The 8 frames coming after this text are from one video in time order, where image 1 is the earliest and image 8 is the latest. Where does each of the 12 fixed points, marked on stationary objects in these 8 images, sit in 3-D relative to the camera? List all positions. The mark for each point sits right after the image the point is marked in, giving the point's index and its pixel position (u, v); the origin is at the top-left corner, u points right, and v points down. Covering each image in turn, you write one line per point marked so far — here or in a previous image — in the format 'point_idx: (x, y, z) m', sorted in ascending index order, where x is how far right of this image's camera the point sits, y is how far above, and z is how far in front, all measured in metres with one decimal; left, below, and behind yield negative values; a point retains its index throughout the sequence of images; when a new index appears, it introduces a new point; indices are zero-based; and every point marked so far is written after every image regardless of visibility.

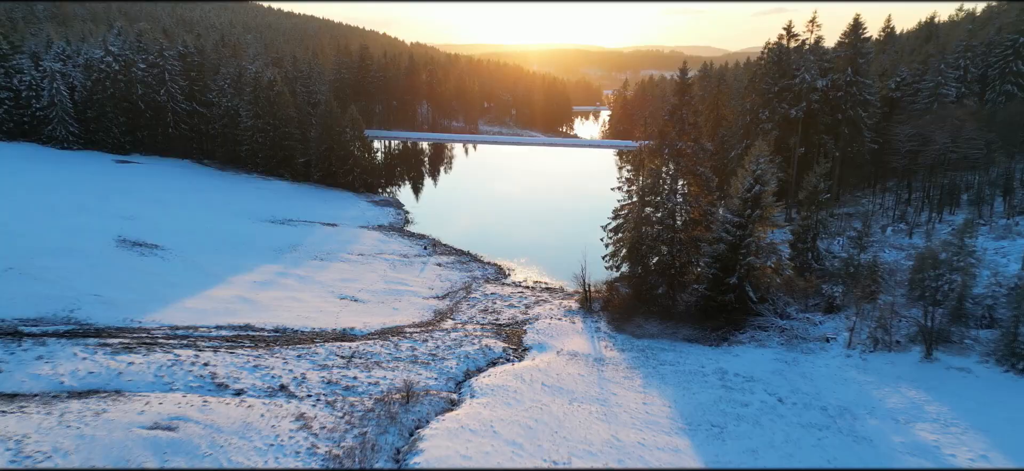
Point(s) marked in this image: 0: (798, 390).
0: (+5.3, -2.8, +14.8) m
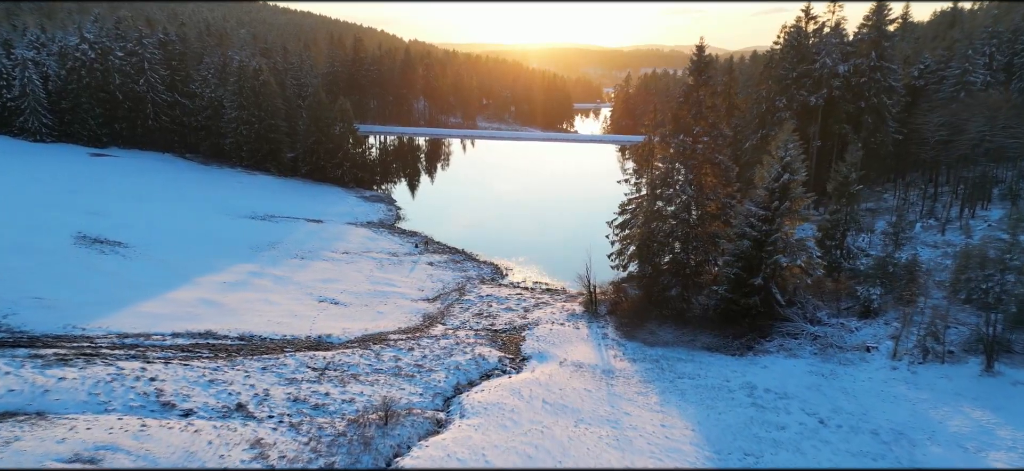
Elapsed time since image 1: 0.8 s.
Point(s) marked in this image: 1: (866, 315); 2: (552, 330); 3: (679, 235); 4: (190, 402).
0: (+5.2, -2.8, +12.7) m
1: (+7.4, -1.7, +16.8) m
2: (+0.9, -2.1, +18.1) m
3: (+3.9, 0.0, +18.7) m
4: (-5.0, -2.6, +12.4) m
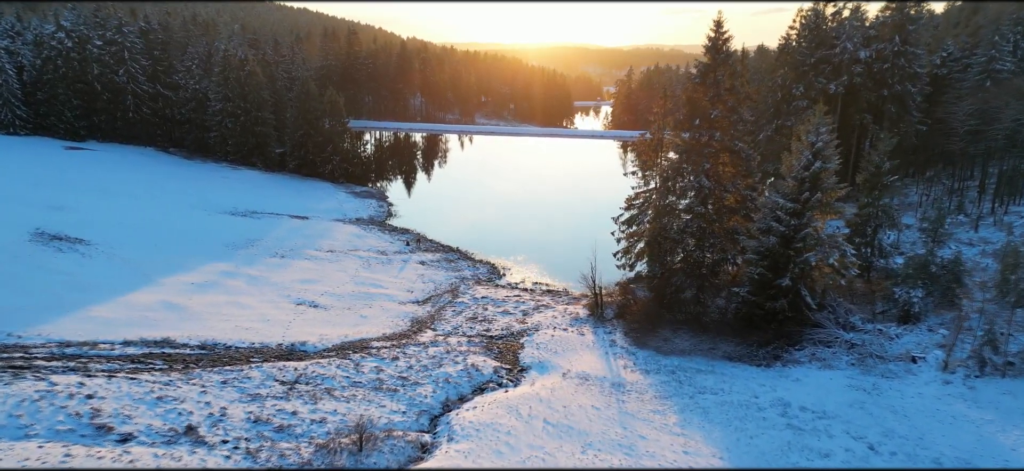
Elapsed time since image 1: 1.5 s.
0: (+5.2, -2.7, +10.9) m
1: (+7.4, -1.6, +15.0) m
2: (+0.9, -2.1, +16.3) m
3: (+3.8, +0.1, +16.9) m
4: (-5.0, -2.5, +10.6) m
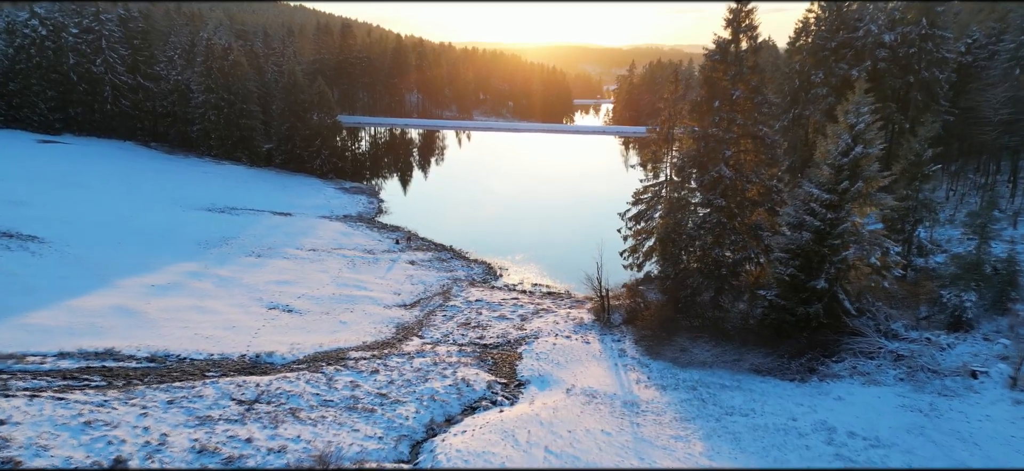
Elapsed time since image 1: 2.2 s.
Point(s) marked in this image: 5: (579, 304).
0: (+5.1, -2.6, +9.0) m
1: (+7.3, -1.5, +13.2) m
2: (+0.8, -2.0, +14.5) m
3: (+3.8, +0.2, +15.0) m
4: (-5.1, -2.4, +8.7) m
5: (+1.5, -1.6, +18.2) m
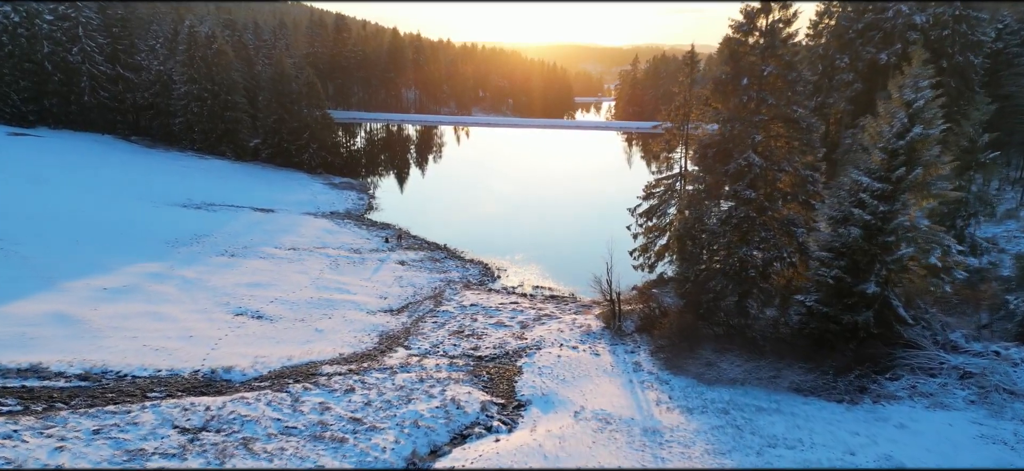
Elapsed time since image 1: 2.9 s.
0: (+5.1, -2.5, +7.2) m
1: (+7.3, -1.5, +11.3) m
2: (+0.8, -1.9, +12.6) m
3: (+3.8, +0.2, +13.2) m
4: (-5.1, -2.4, +6.9) m
5: (+1.5, -1.5, +16.3) m
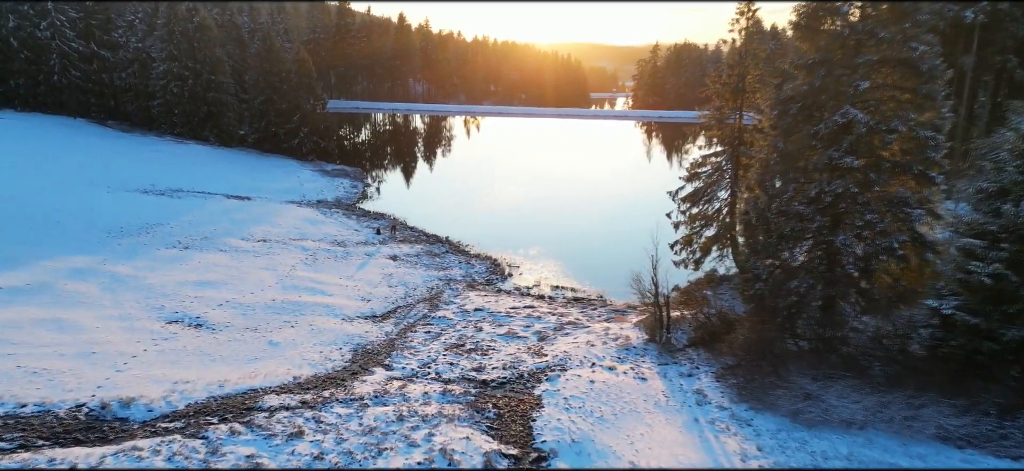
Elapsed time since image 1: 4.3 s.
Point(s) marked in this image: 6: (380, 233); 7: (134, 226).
0: (+5.2, -2.3, +3.8) m
1: (+7.5, -1.3, +7.9) m
2: (+1.0, -1.7, +9.3) m
3: (+3.9, +0.4, +9.8) m
4: (-5.0, -2.1, +3.6) m
5: (+1.7, -1.3, +13.0) m
6: (-3.1, +0.1, +18.5) m
7: (-7.6, +0.2, +16.2) m
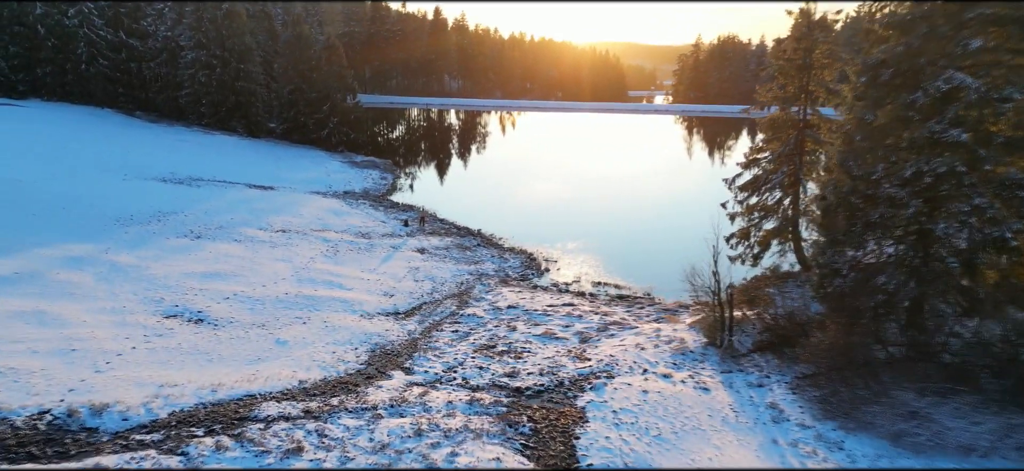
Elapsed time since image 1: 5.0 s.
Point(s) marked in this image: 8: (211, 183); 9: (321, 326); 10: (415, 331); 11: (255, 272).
0: (+5.3, -2.2, +2.2) m
1: (+7.8, -1.2, +6.2) m
2: (+1.3, -1.6, +7.9) m
3: (+4.4, +0.6, +8.3) m
4: (-4.9, -1.9, +2.5) m
5: (+2.3, -1.1, +11.6) m
6: (-2.2, +0.2, +17.3) m
7: (-6.9, +0.4, +15.2) m
8: (-7.3, +1.3, +19.5) m
9: (-2.4, -1.1, +10.1) m
10: (-1.3, -1.2, +10.4) m
11: (-3.9, -0.5, +12.2) m
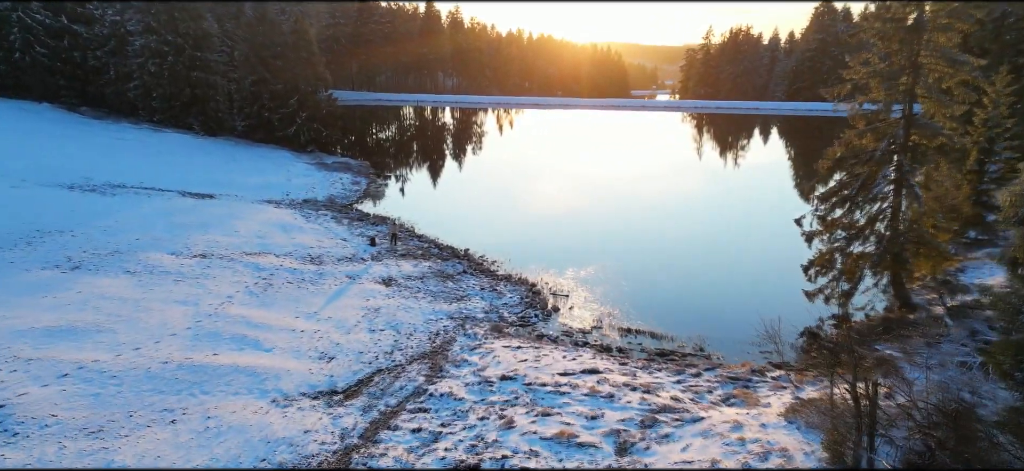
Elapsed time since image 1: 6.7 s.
0: (+5.3, -2.5, -1.6) m
1: (+7.7, -1.5, +2.4) m
2: (+1.3, -1.9, +4.1) m
3: (+4.3, +0.2, +4.5) m
4: (-4.9, -2.3, -1.3) m
5: (+2.3, -1.5, +7.7) m
6: (-2.3, -0.1, +13.5) m
7: (-7.0, 0.0, +11.4) m
8: (-7.4, +0.9, +15.6) m
9: (-2.4, -1.5, +6.3) m
10: (-1.3, -1.6, +6.6) m
11: (-4.0, -0.9, +8.4) m
